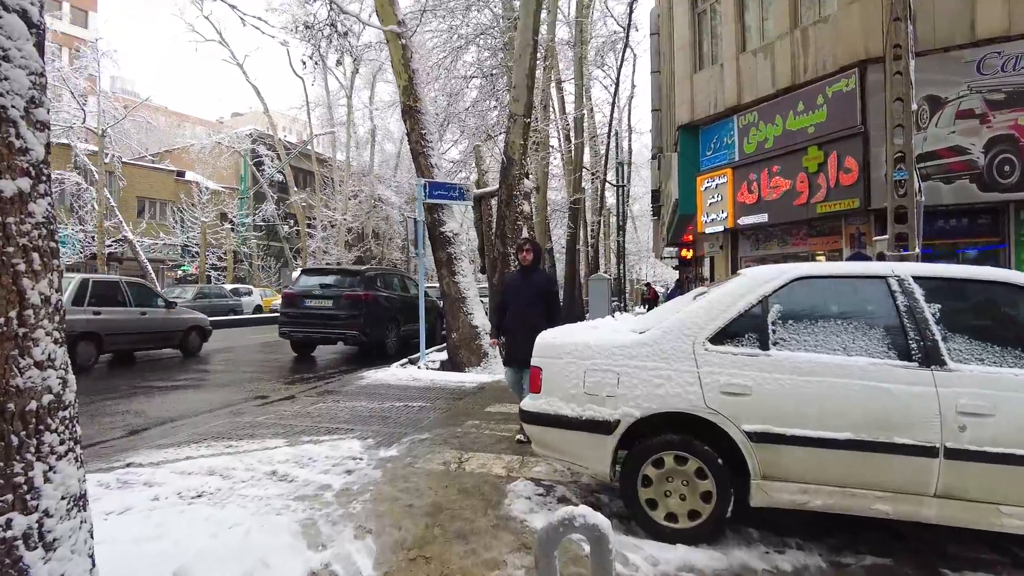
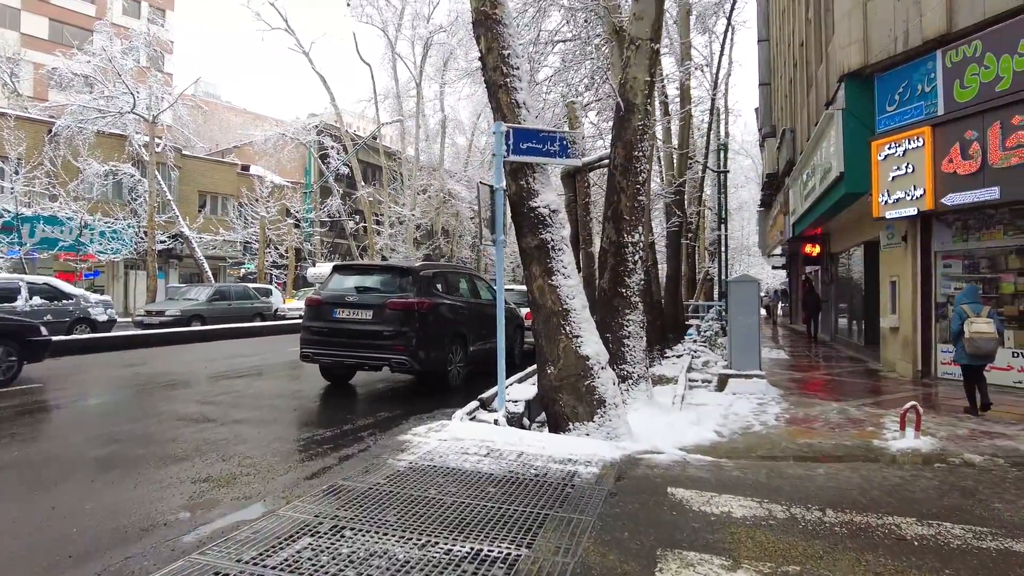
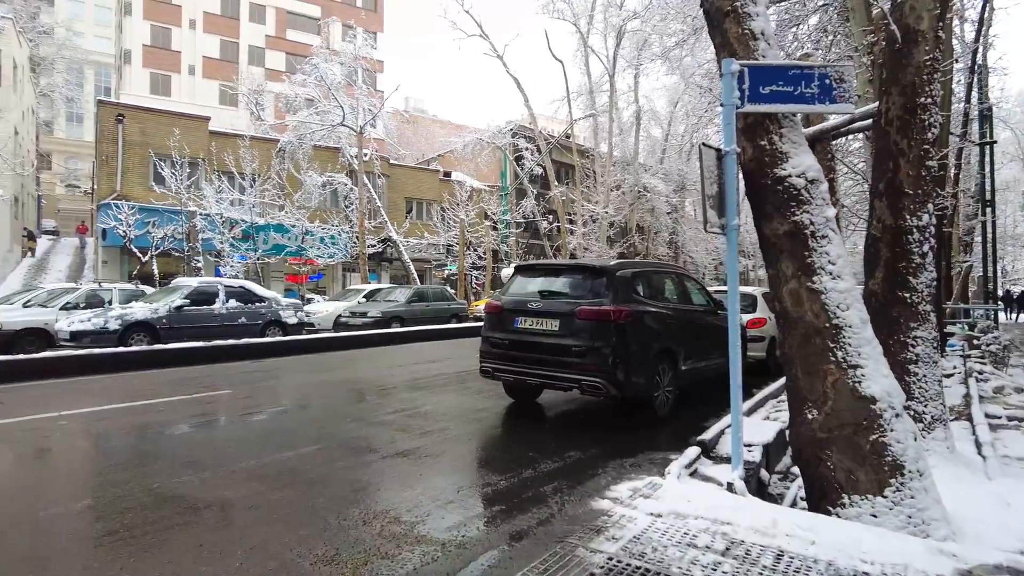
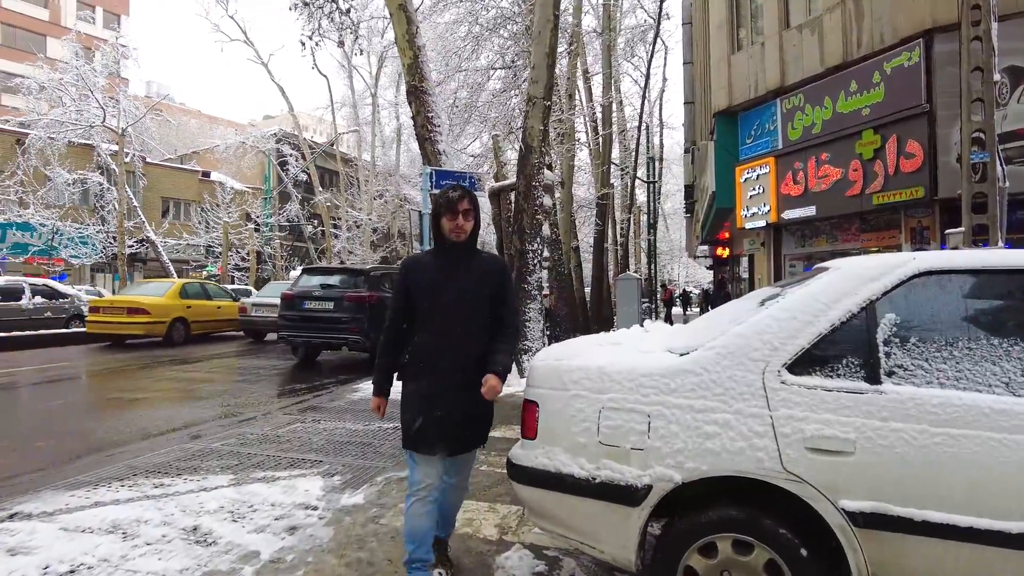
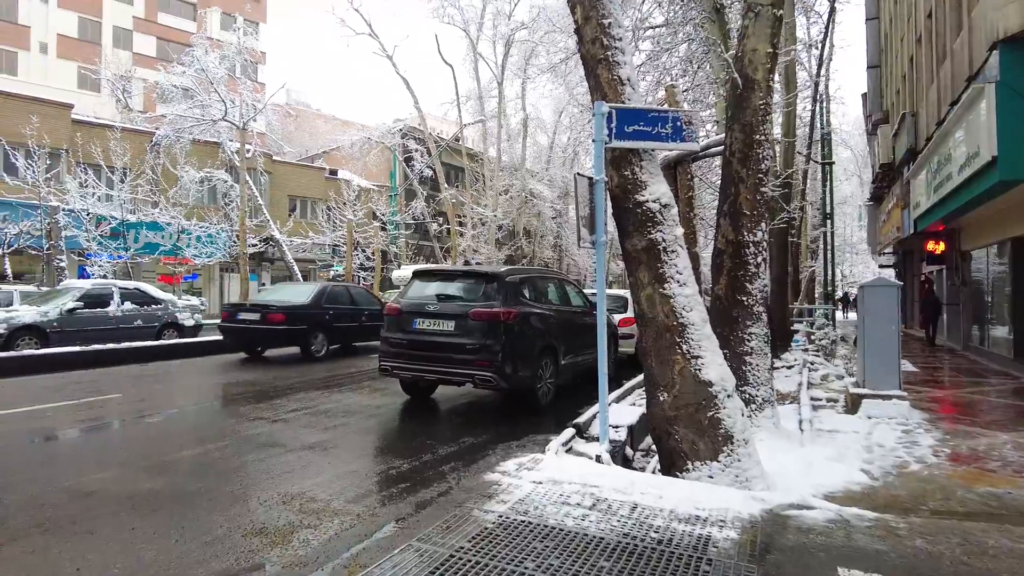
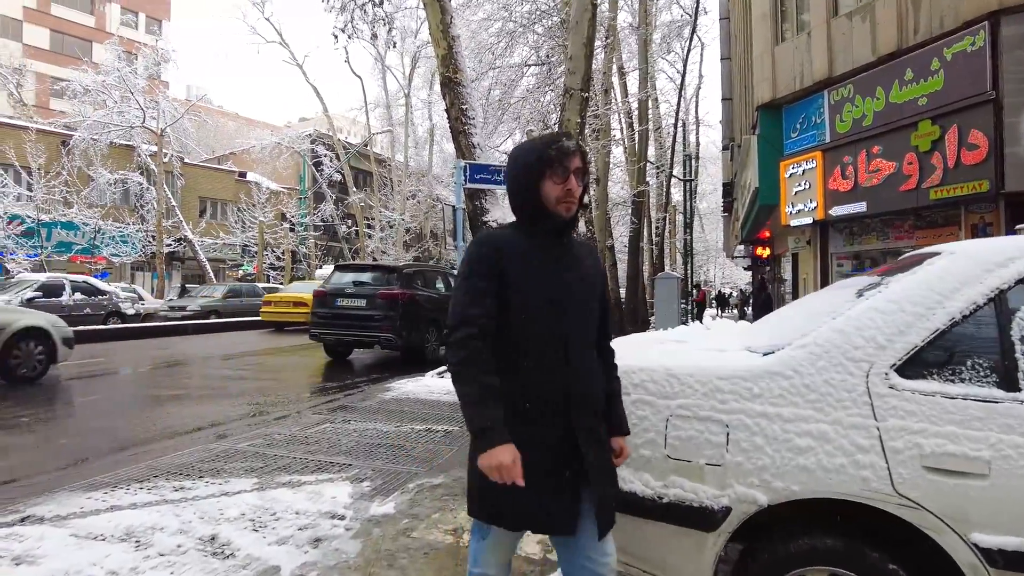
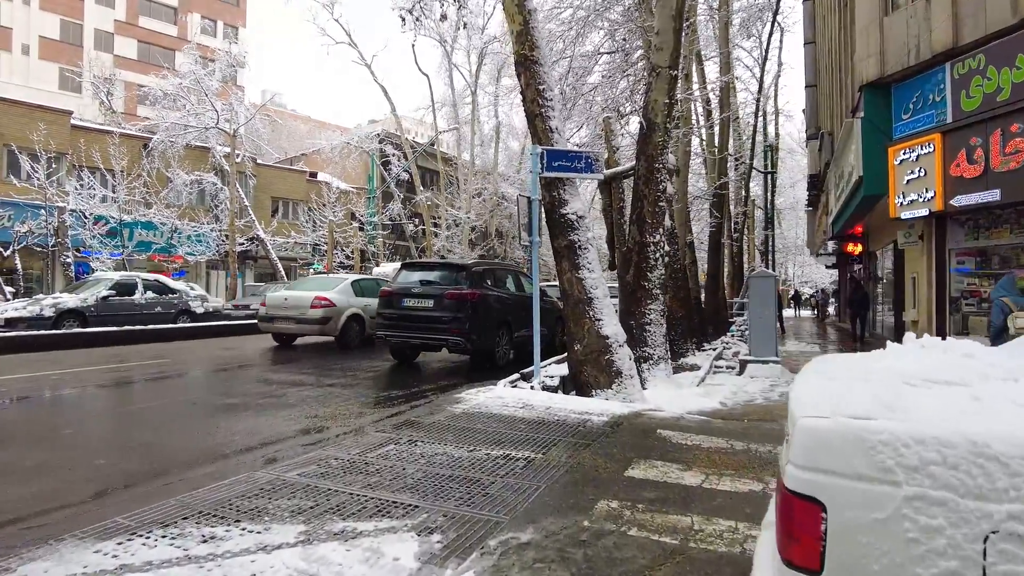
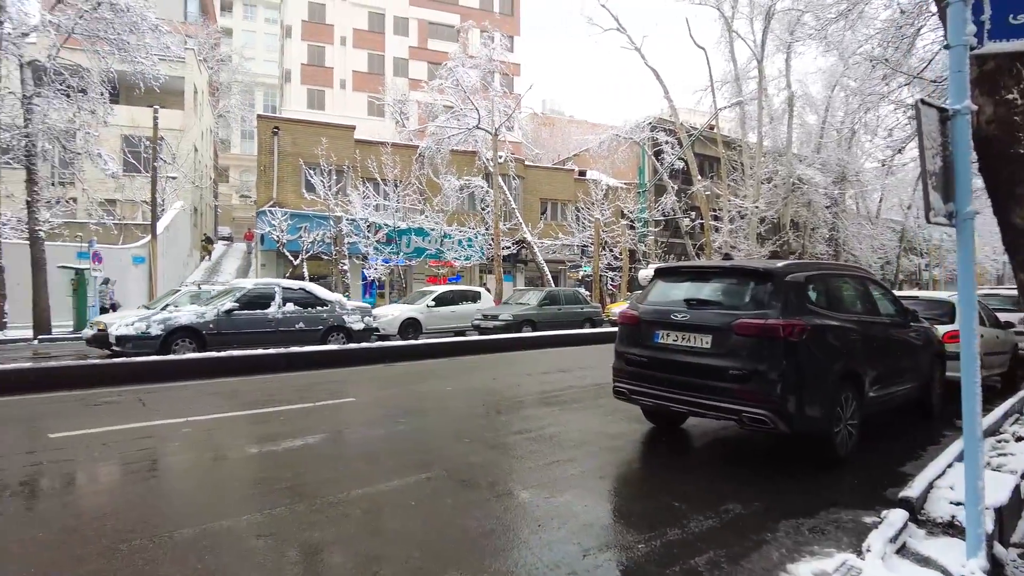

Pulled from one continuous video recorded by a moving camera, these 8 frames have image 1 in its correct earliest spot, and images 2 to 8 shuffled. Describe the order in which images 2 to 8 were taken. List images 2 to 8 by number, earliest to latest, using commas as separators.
4, 6, 7, 2, 5, 3, 8
